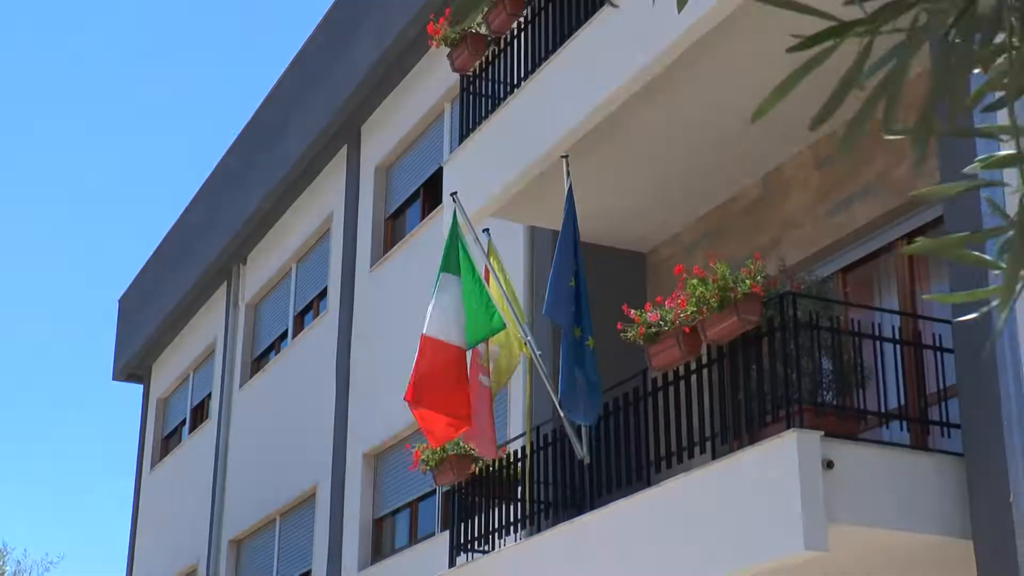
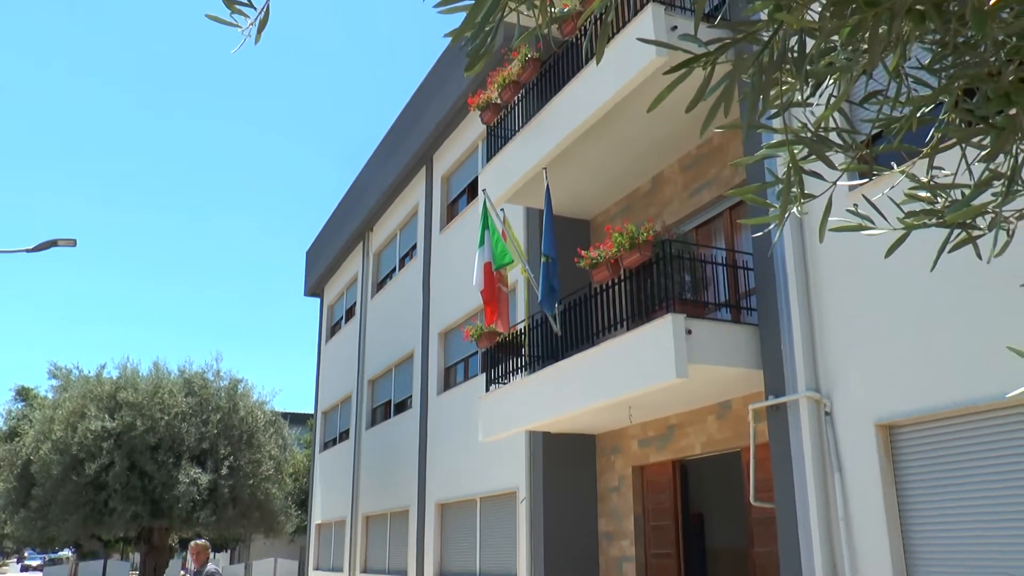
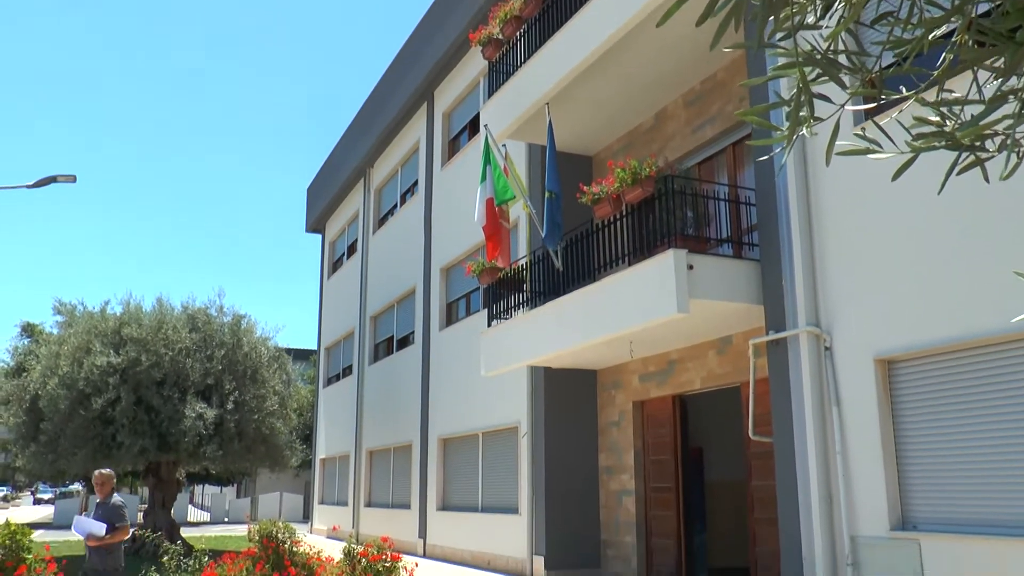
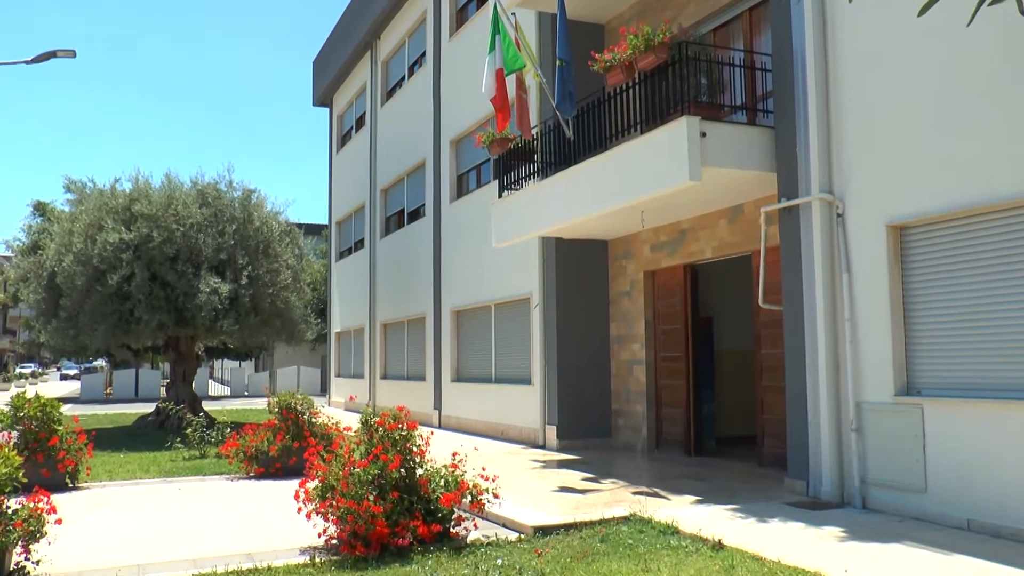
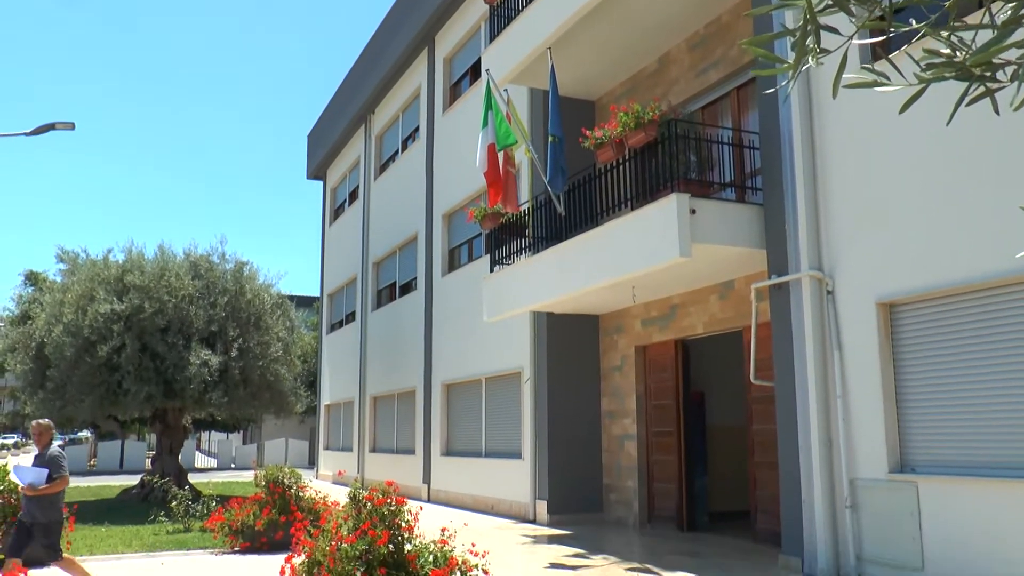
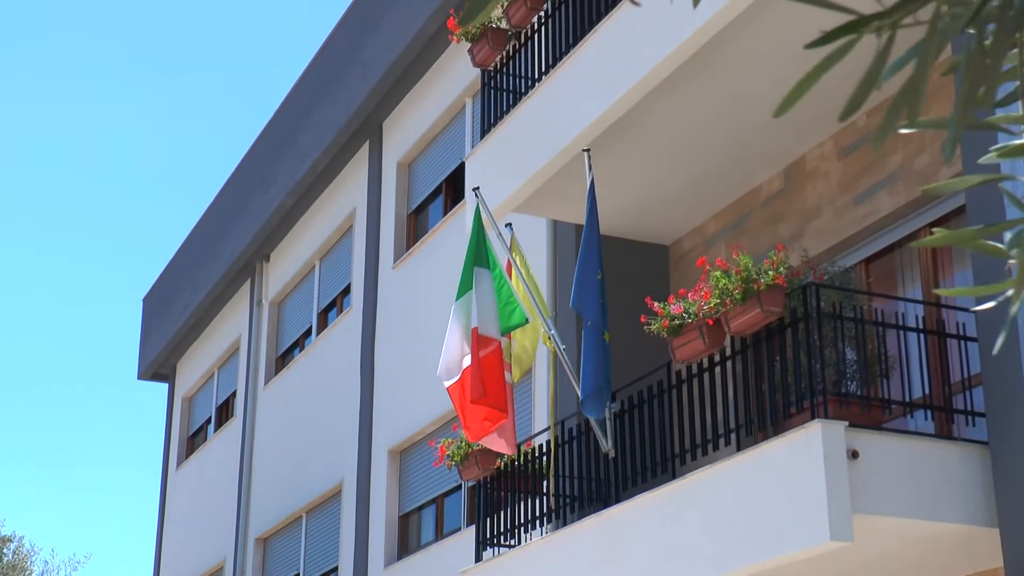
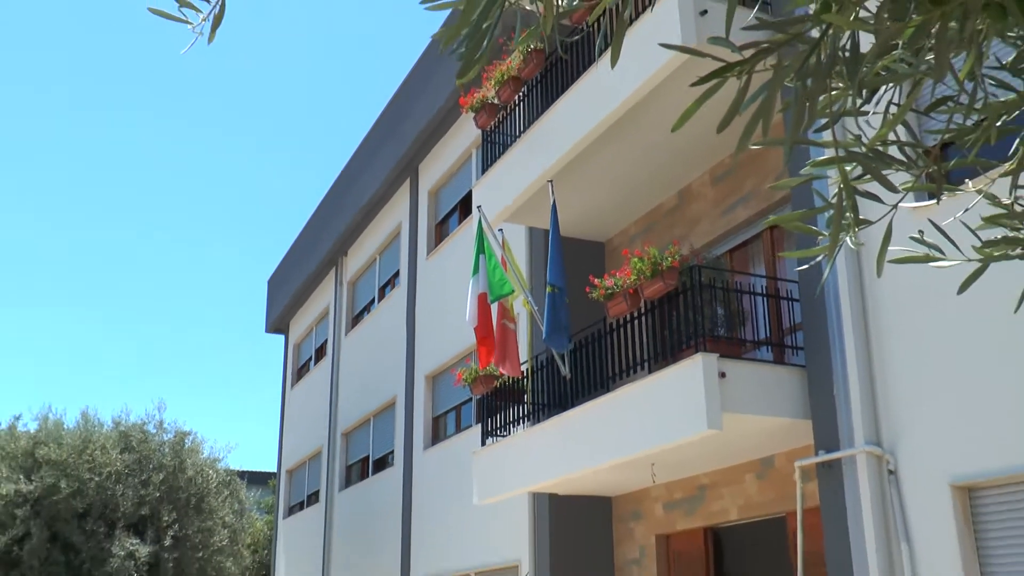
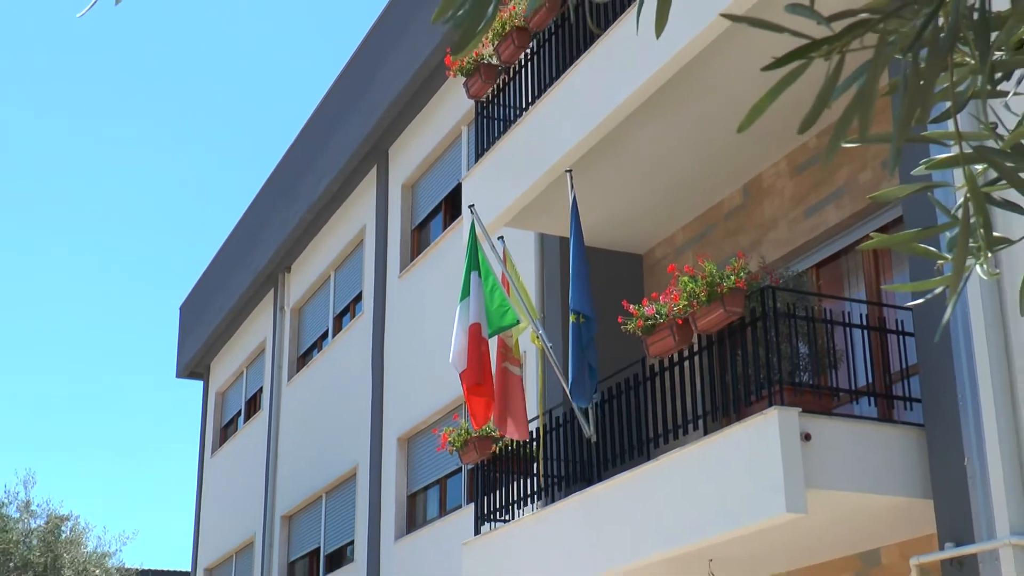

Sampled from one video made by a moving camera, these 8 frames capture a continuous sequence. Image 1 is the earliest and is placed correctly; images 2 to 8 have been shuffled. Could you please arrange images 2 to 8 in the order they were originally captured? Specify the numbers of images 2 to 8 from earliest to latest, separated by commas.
6, 8, 7, 2, 3, 5, 4
